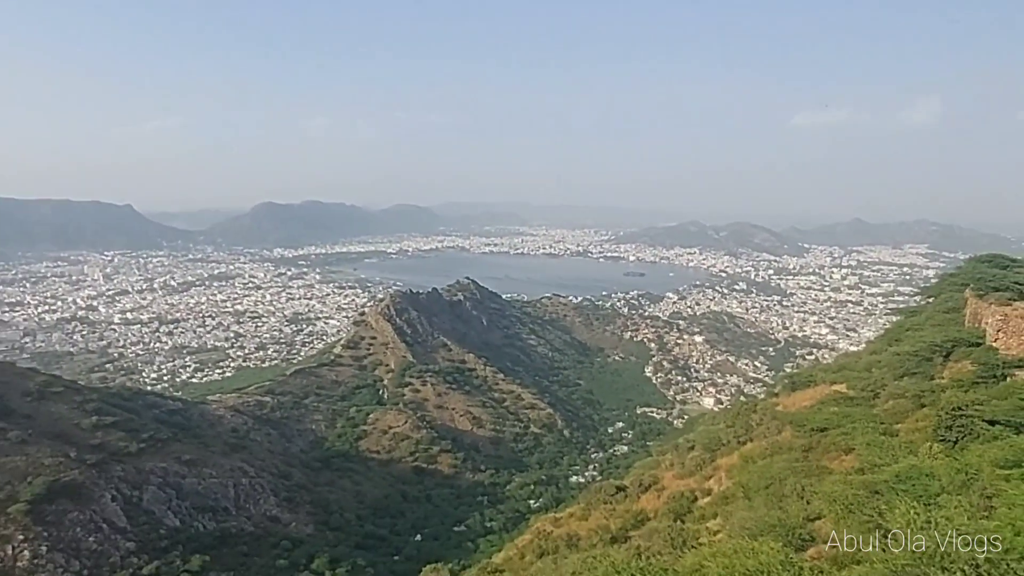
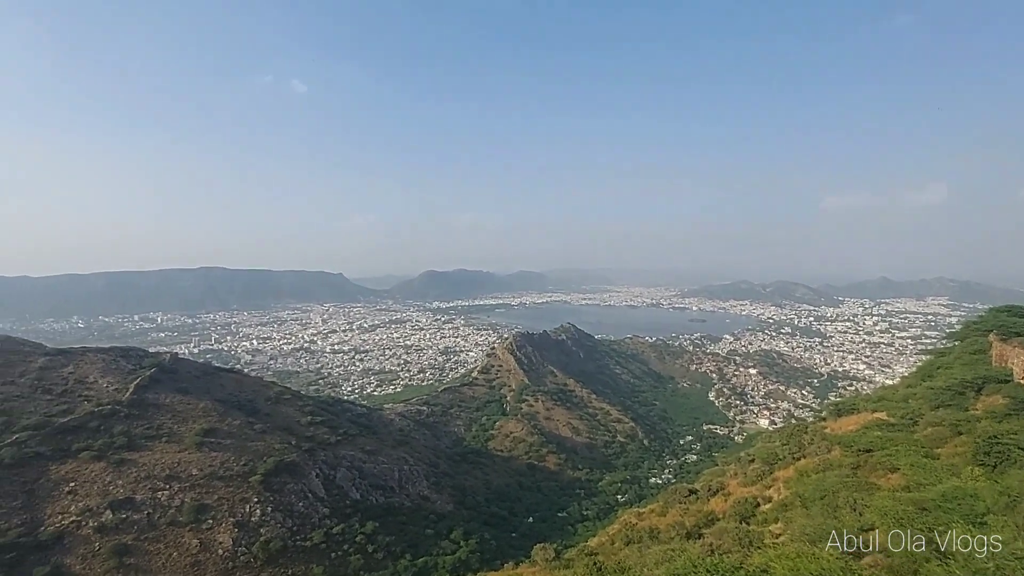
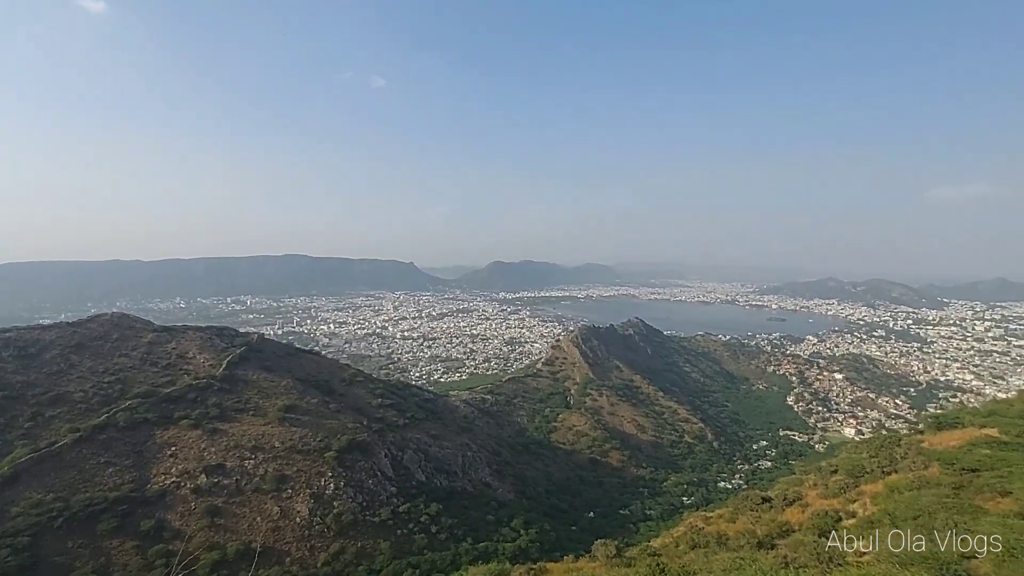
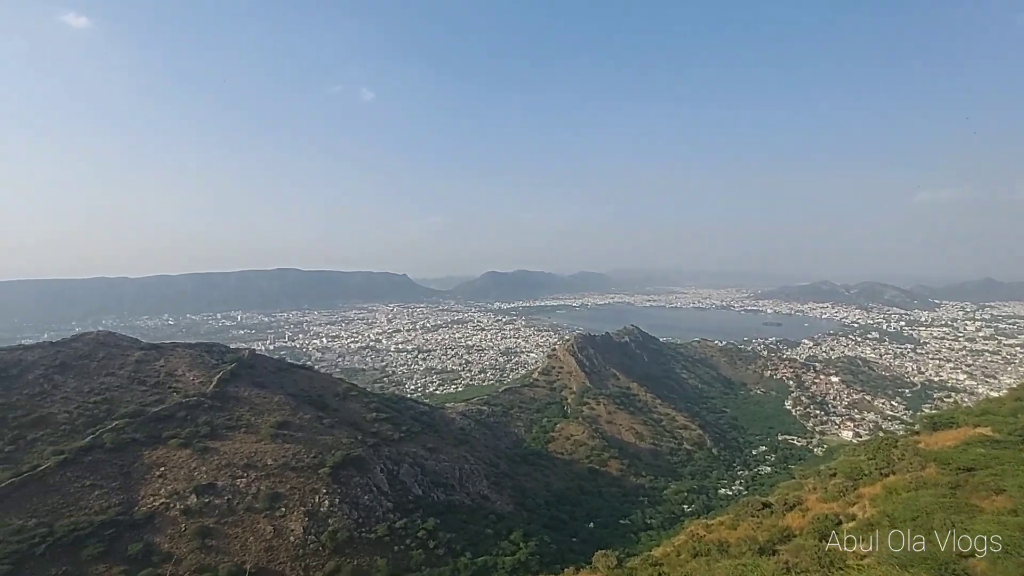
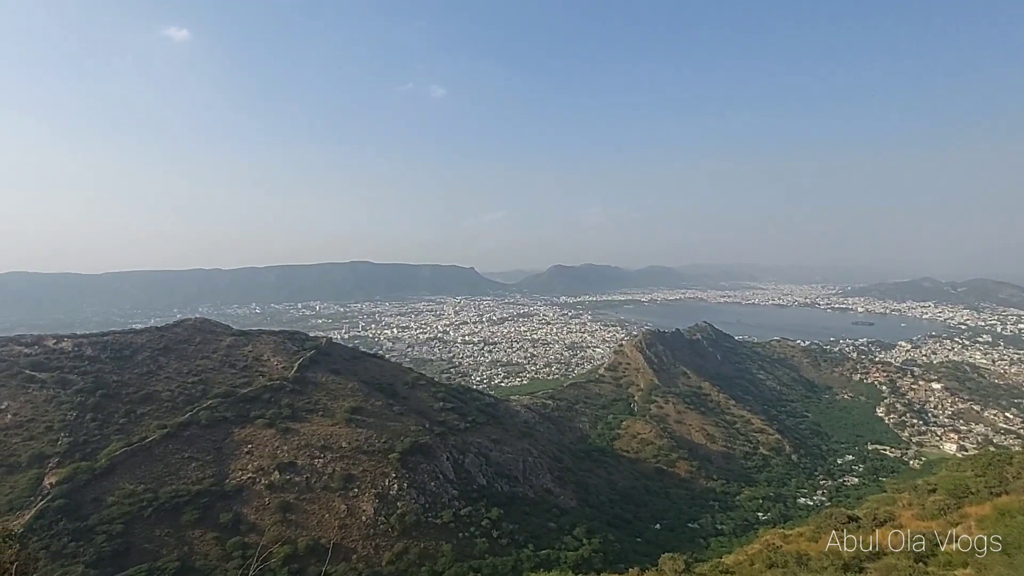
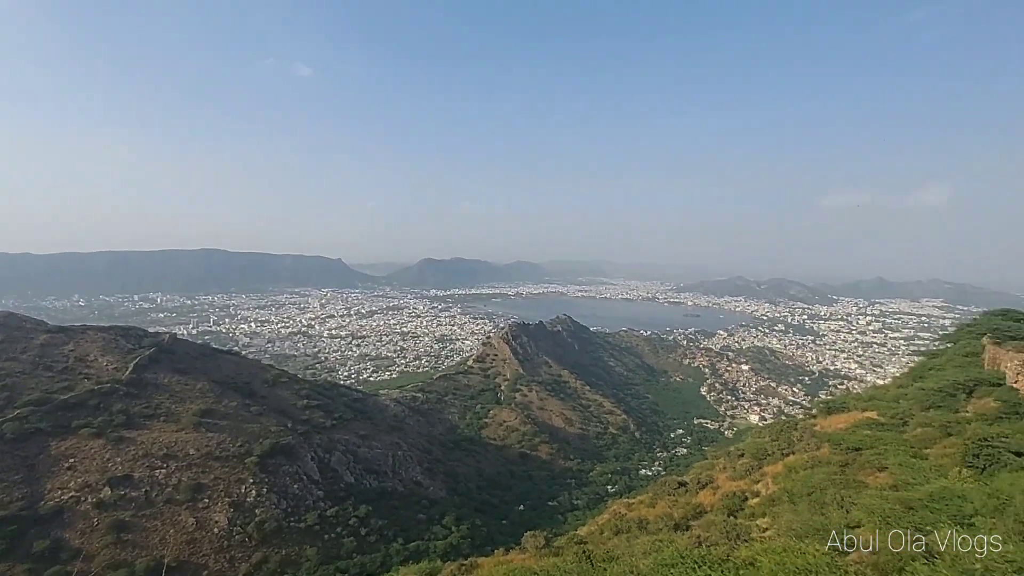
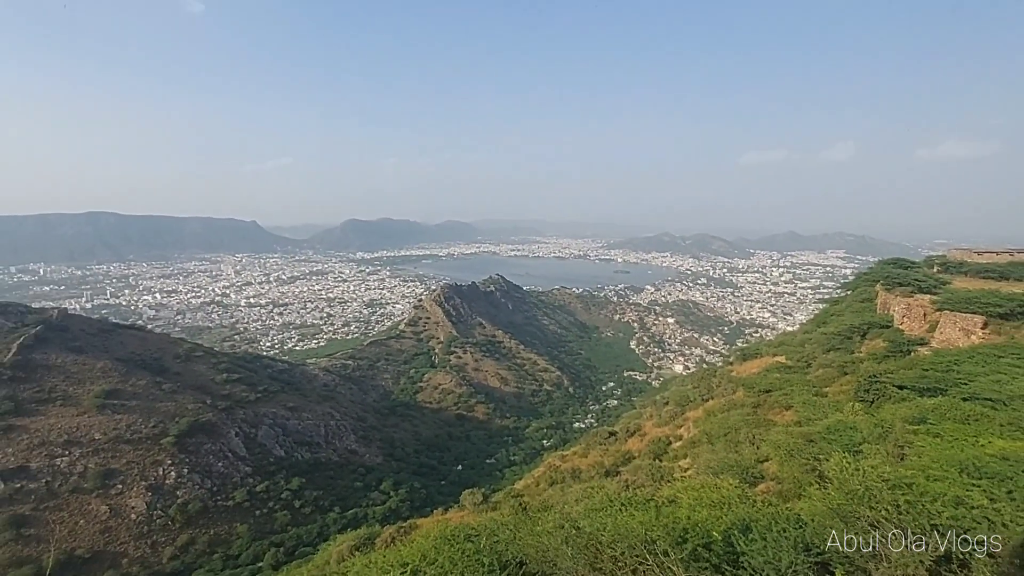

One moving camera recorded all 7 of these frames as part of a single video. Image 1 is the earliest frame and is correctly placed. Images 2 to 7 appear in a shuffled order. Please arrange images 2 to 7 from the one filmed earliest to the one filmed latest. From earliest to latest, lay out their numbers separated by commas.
7, 2, 4, 5, 3, 6
